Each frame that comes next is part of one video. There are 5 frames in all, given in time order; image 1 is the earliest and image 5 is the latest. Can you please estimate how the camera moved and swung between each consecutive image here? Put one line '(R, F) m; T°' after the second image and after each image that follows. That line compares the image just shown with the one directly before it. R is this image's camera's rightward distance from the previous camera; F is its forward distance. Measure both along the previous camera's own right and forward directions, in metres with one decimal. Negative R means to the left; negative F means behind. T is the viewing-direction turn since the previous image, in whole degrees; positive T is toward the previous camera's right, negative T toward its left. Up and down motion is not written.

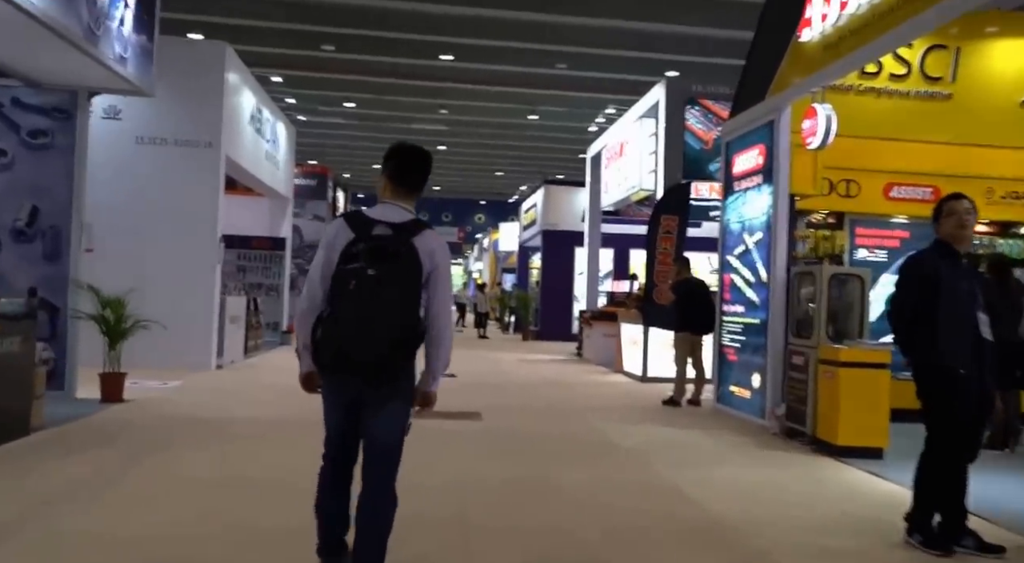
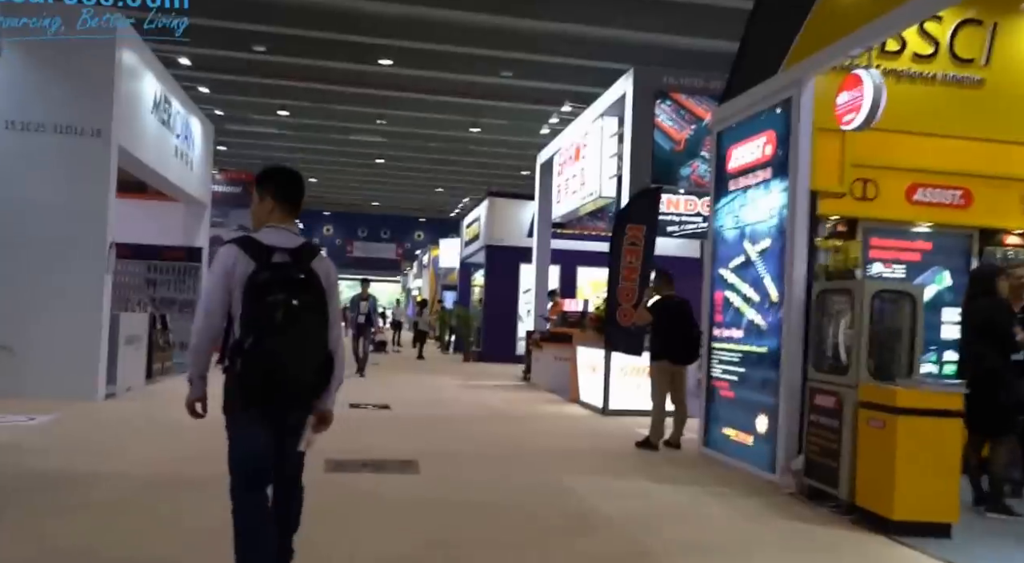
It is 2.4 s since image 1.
(0.0, +1.5) m; +4°
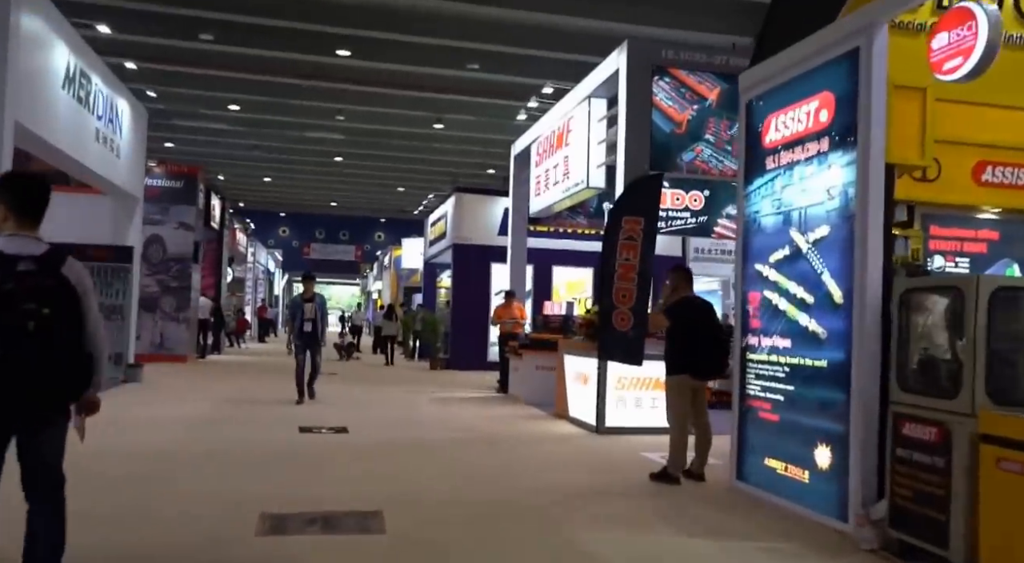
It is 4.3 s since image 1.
(-0.2, +1.2) m; +3°
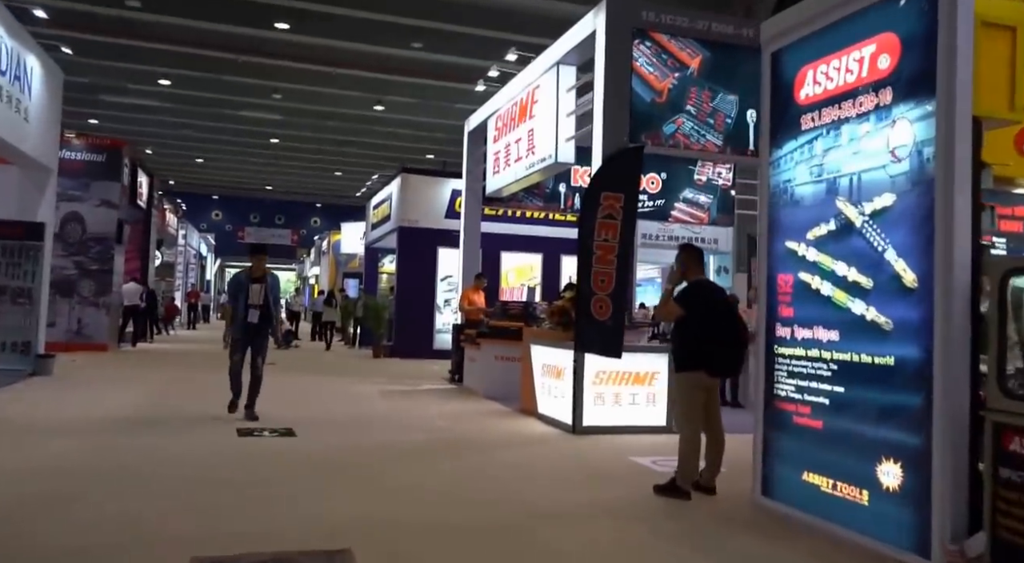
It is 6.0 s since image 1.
(-0.3, +0.9) m; +5°
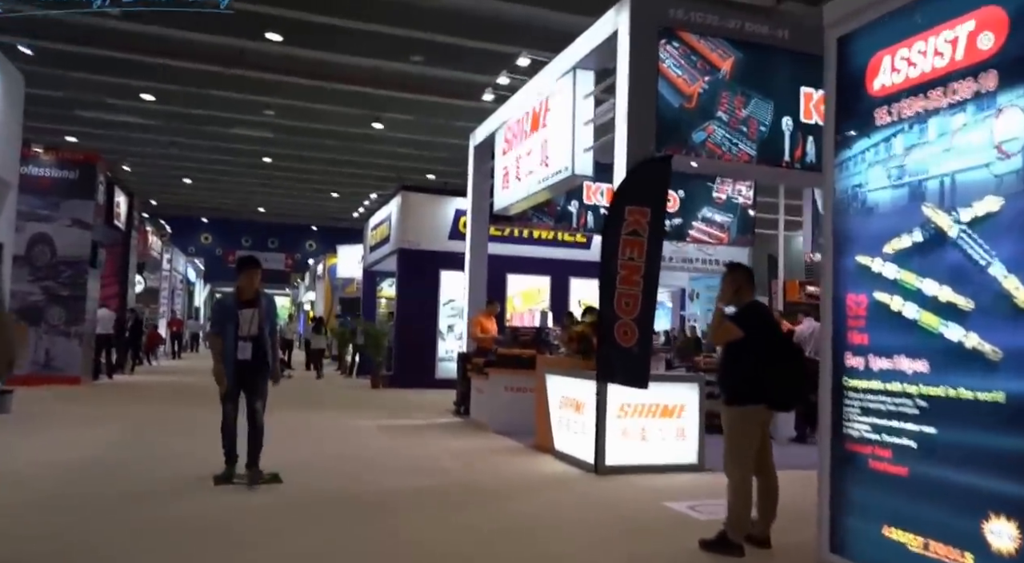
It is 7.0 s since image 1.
(-0.1, +0.6) m; 0°
